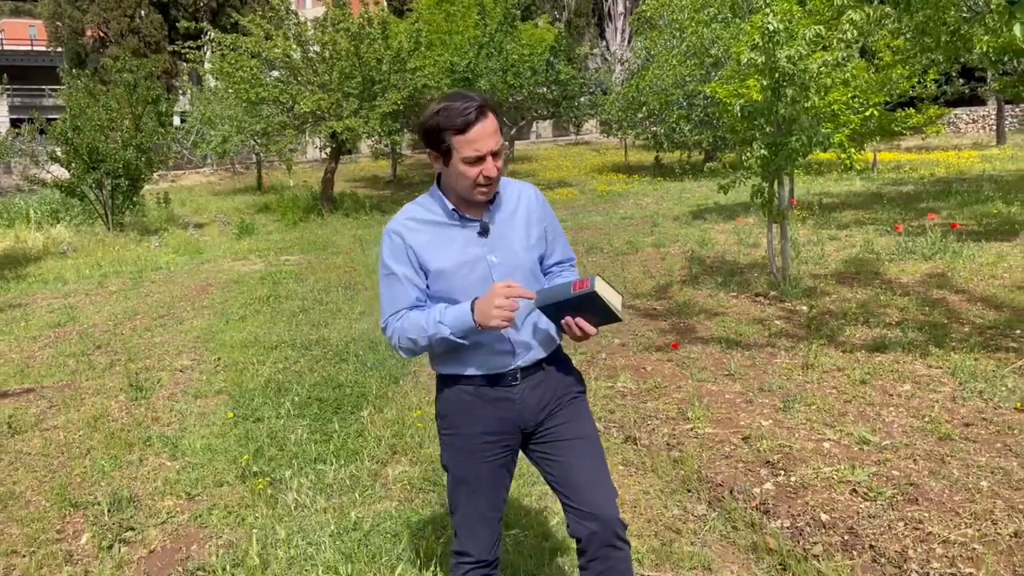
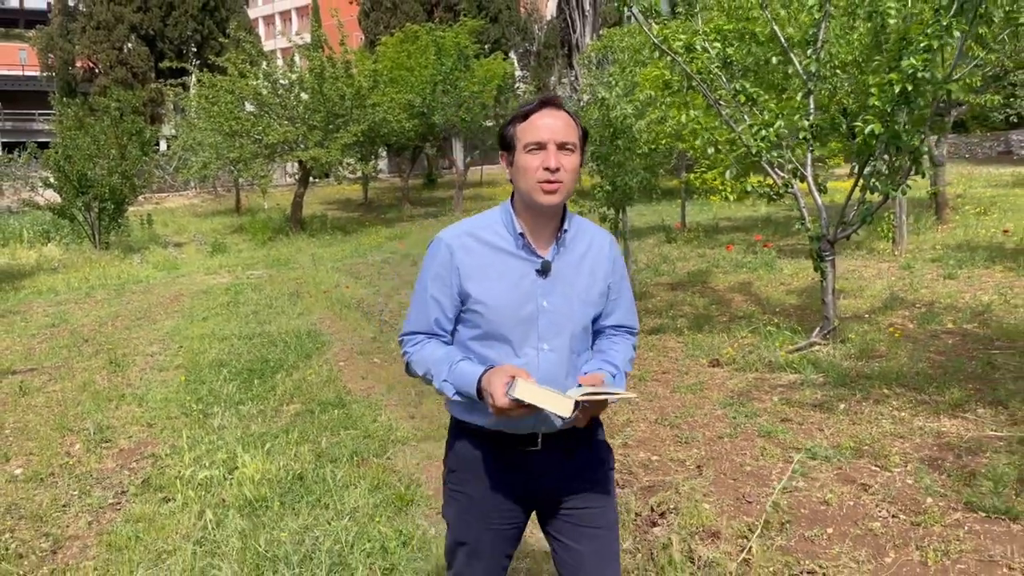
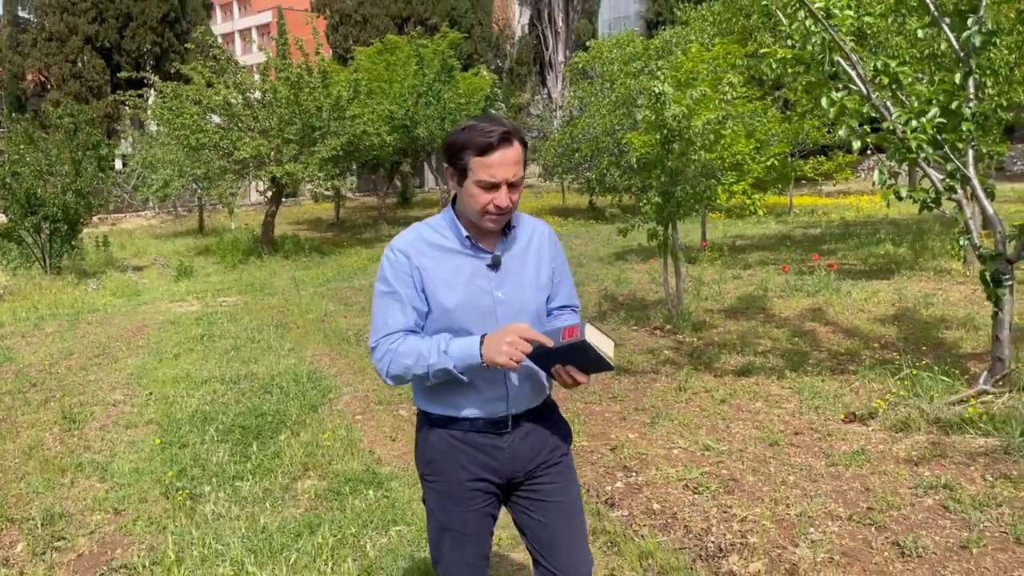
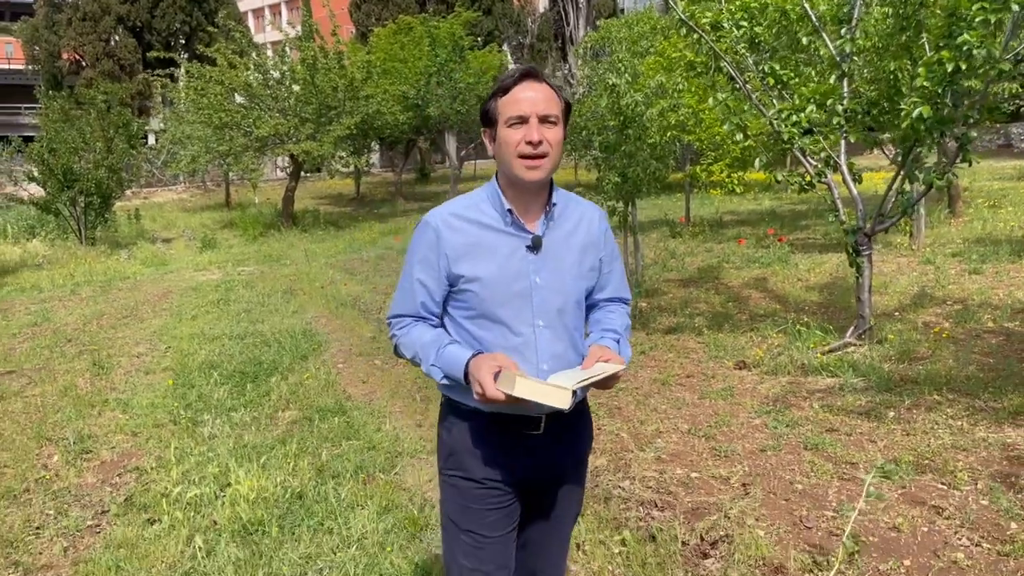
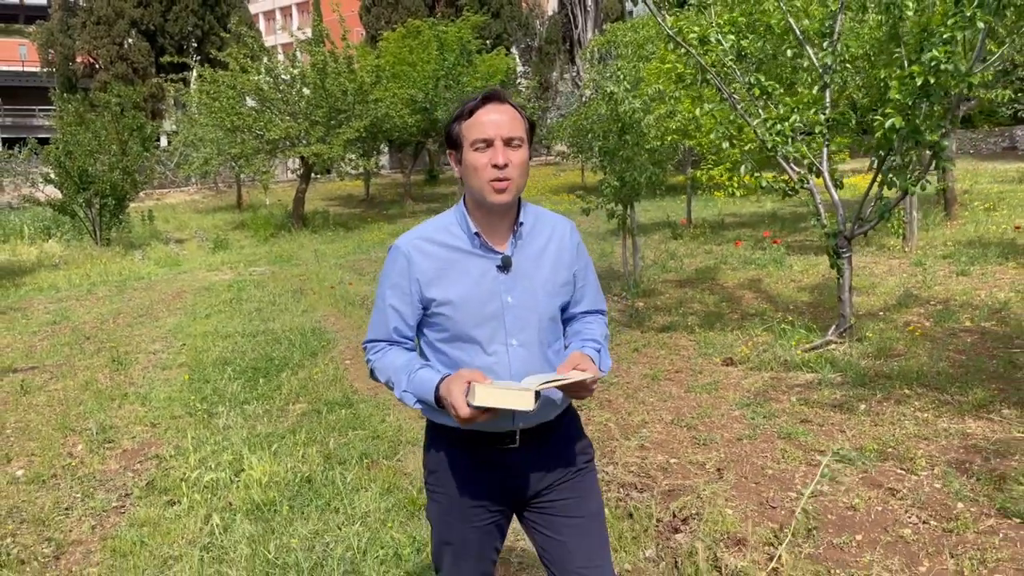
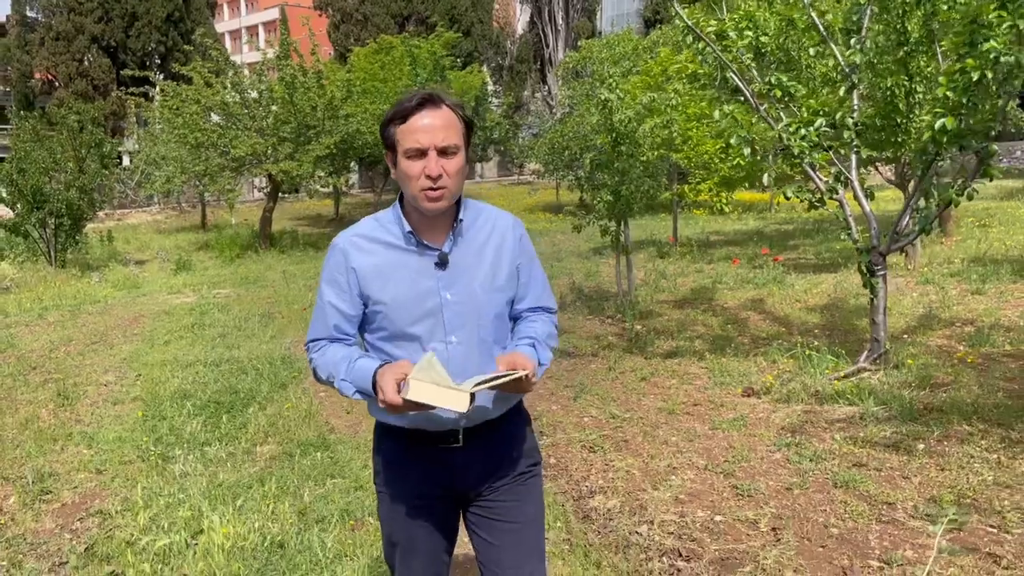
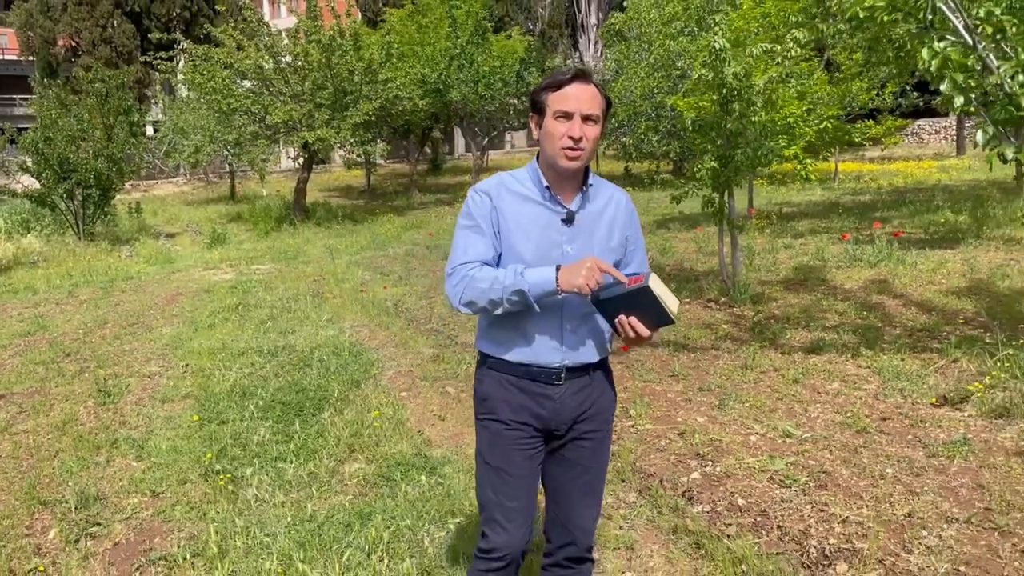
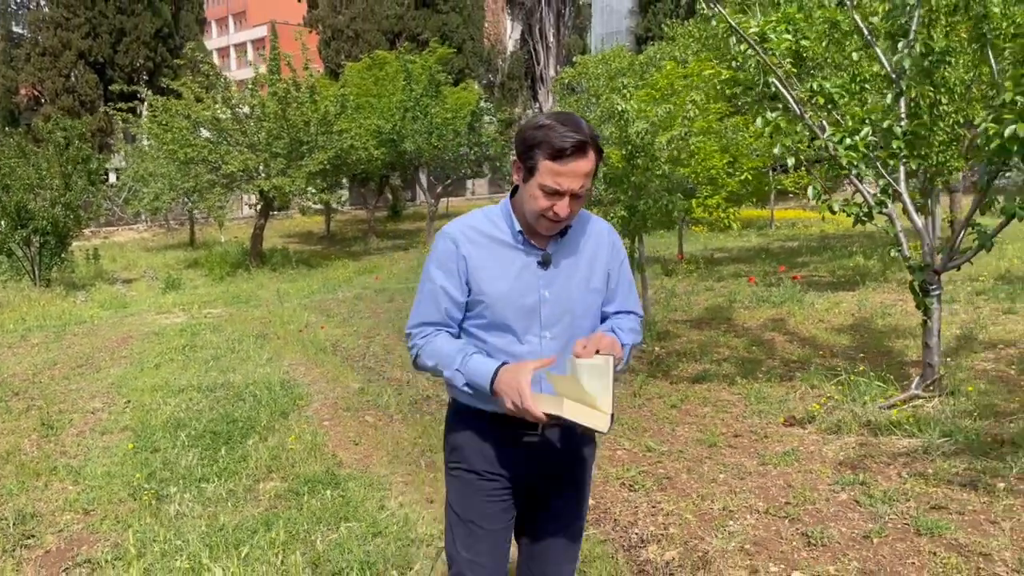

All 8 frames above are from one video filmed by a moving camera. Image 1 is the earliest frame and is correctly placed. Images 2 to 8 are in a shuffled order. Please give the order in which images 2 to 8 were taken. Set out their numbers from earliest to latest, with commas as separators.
7, 3, 8, 6, 4, 5, 2
